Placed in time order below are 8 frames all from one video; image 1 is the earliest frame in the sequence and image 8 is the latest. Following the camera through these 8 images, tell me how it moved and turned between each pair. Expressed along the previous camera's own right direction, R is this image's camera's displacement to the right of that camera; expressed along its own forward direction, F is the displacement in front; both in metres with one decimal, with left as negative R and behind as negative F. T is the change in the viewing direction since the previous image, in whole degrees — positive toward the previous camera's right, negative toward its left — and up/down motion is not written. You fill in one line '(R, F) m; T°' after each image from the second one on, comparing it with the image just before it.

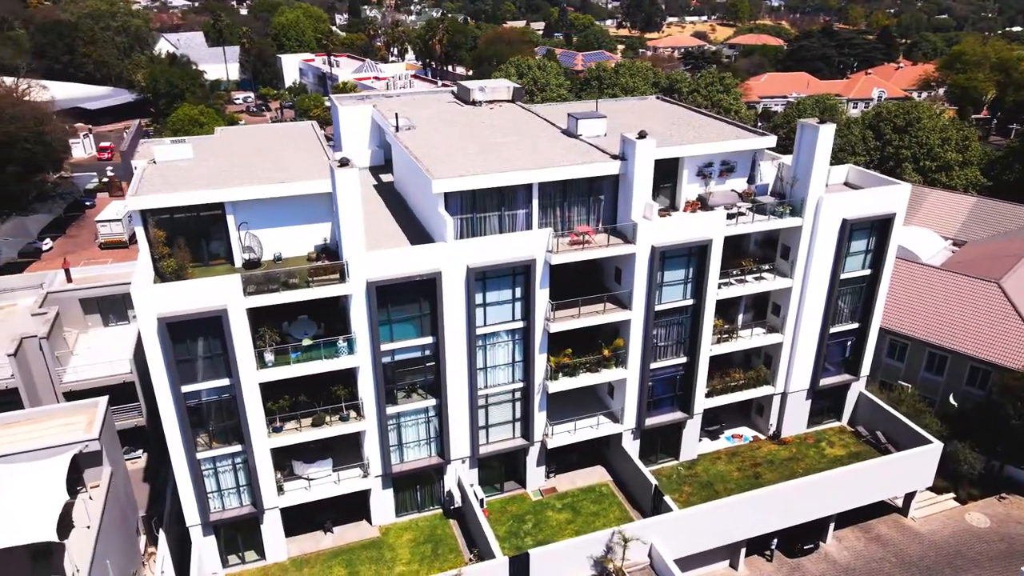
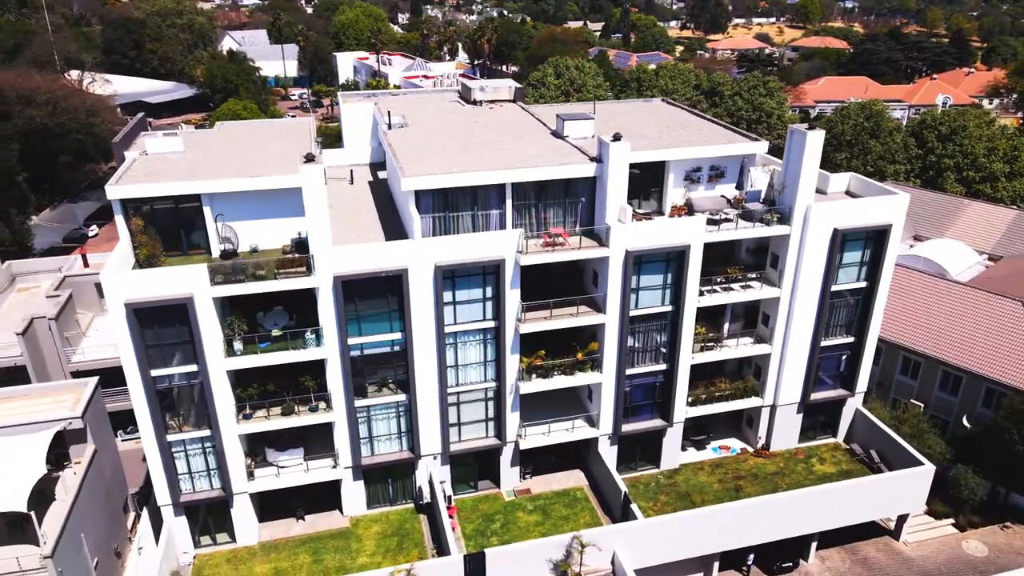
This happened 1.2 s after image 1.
(+3.2, +0.1) m; -4°
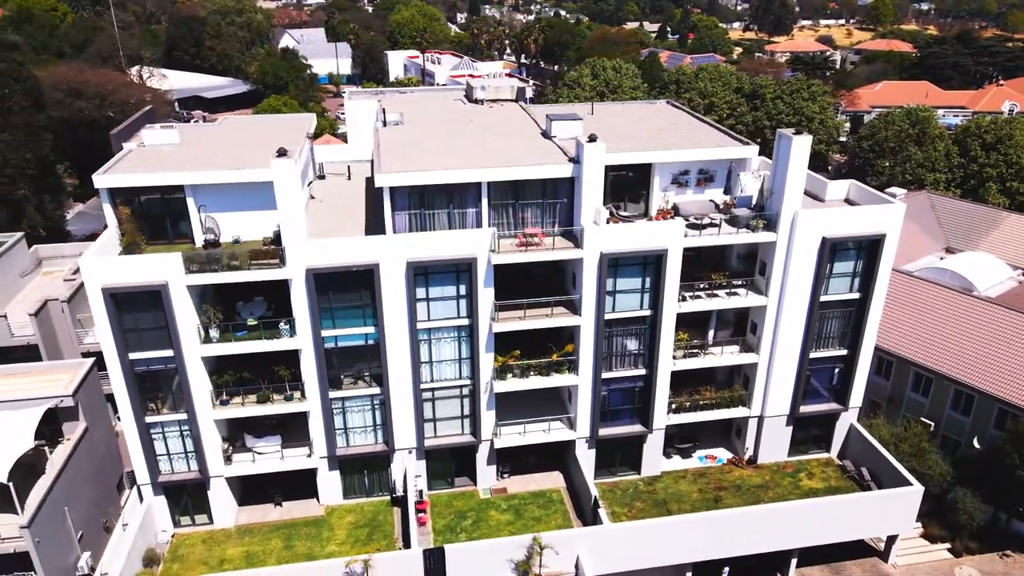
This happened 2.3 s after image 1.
(+3.0, +0.1) m; -4°
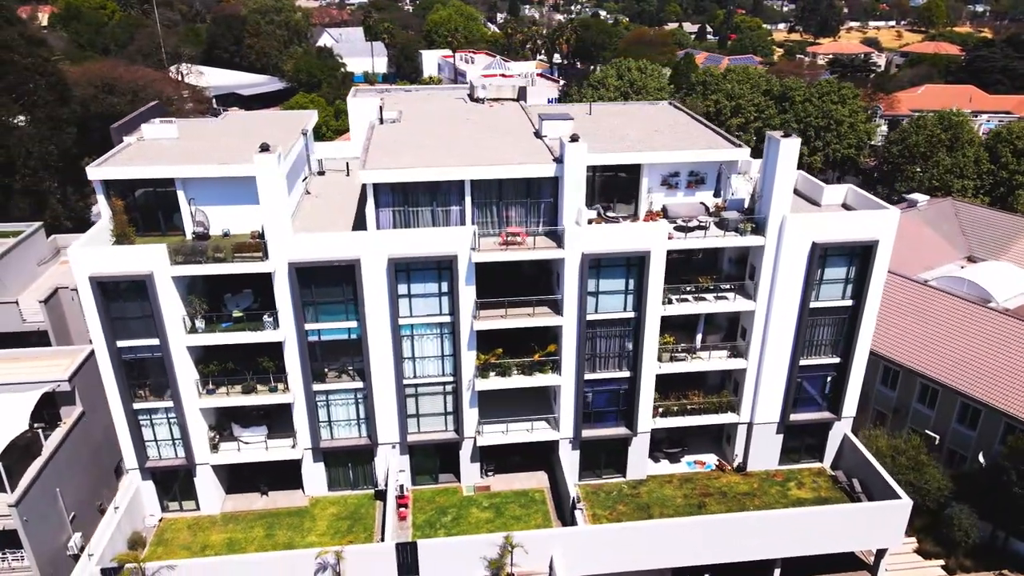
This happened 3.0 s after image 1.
(+2.1, 0.0) m; -3°
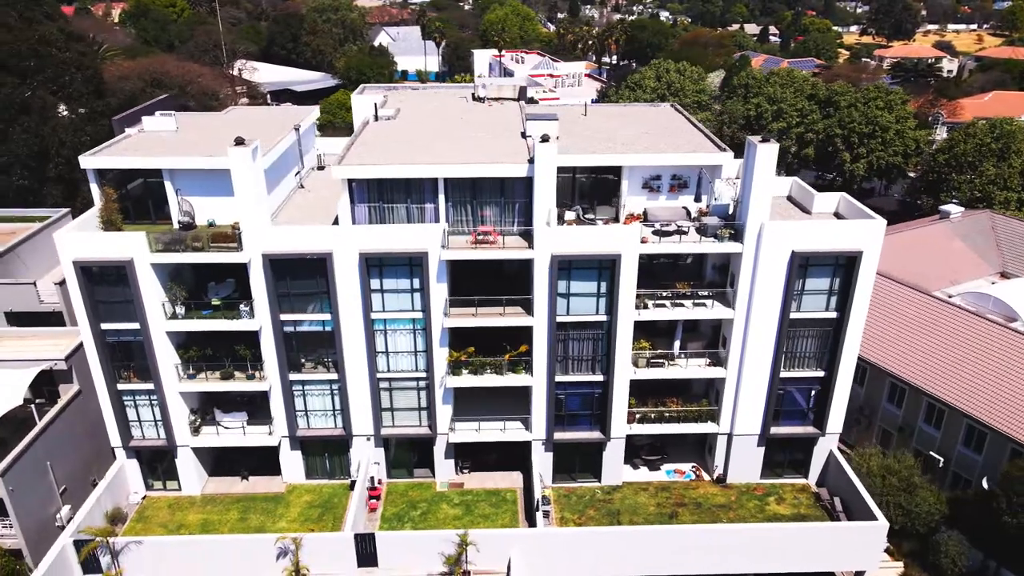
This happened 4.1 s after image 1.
(+3.2, +0.1) m; -4°
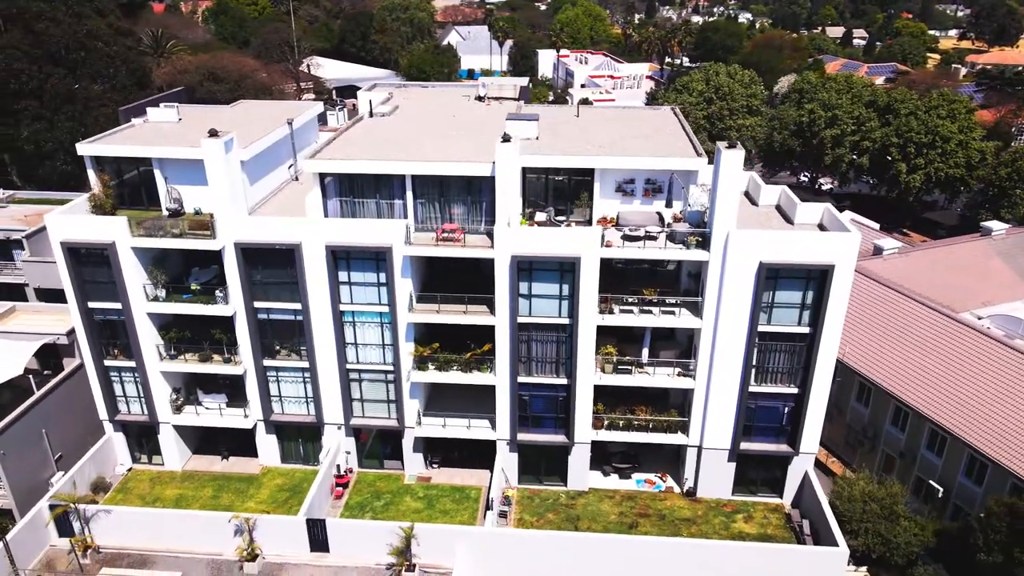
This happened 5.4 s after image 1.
(+4.1, +0.1) m; -5°
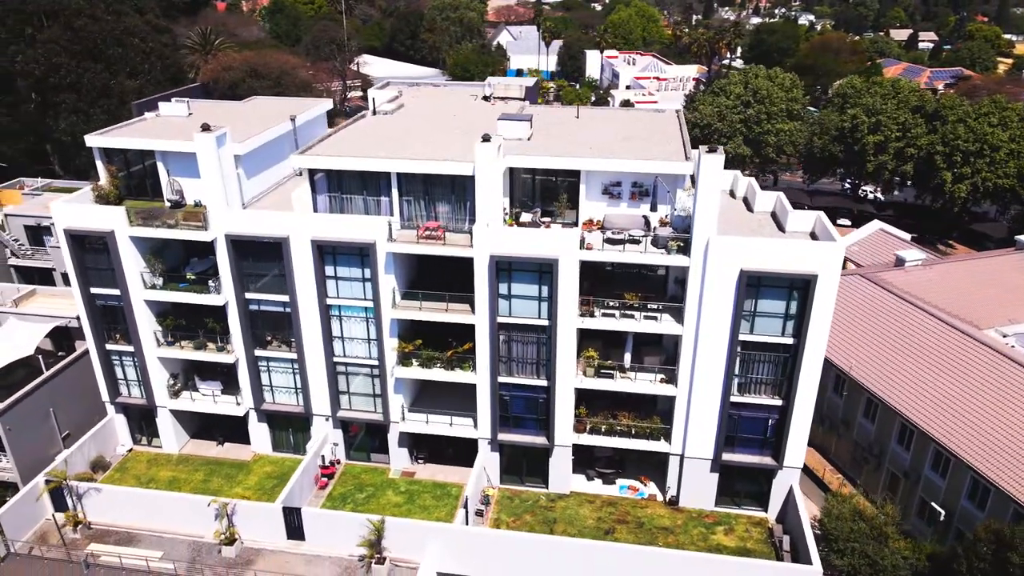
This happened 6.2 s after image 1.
(+2.7, +0.1) m; -4°
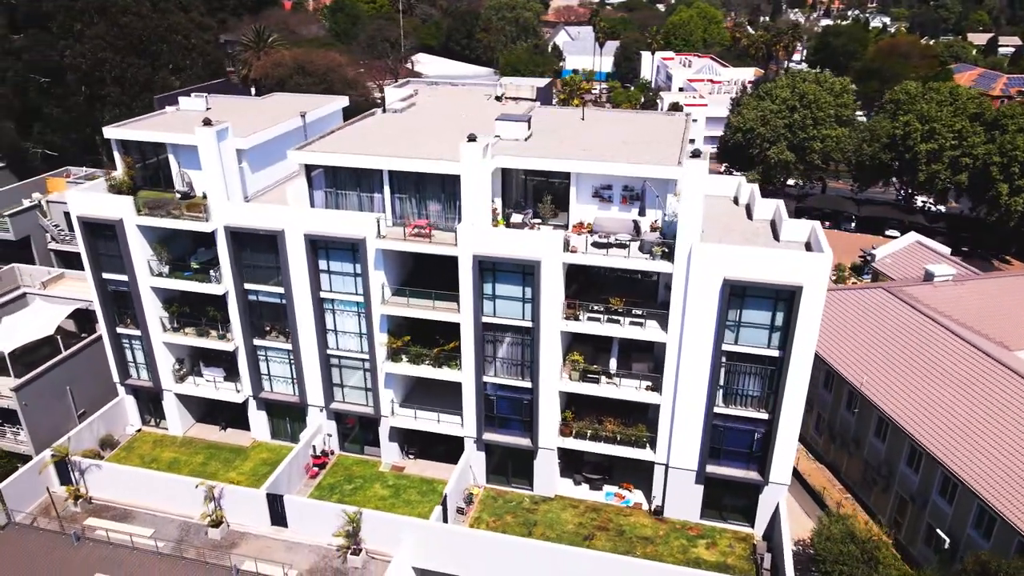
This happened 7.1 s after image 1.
(+2.7, +0.1) m; -4°
